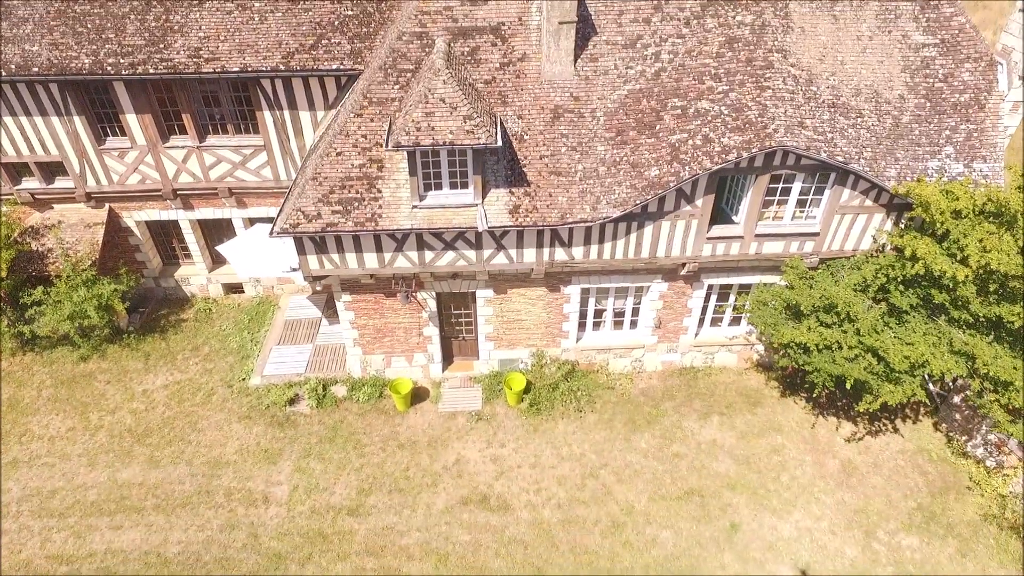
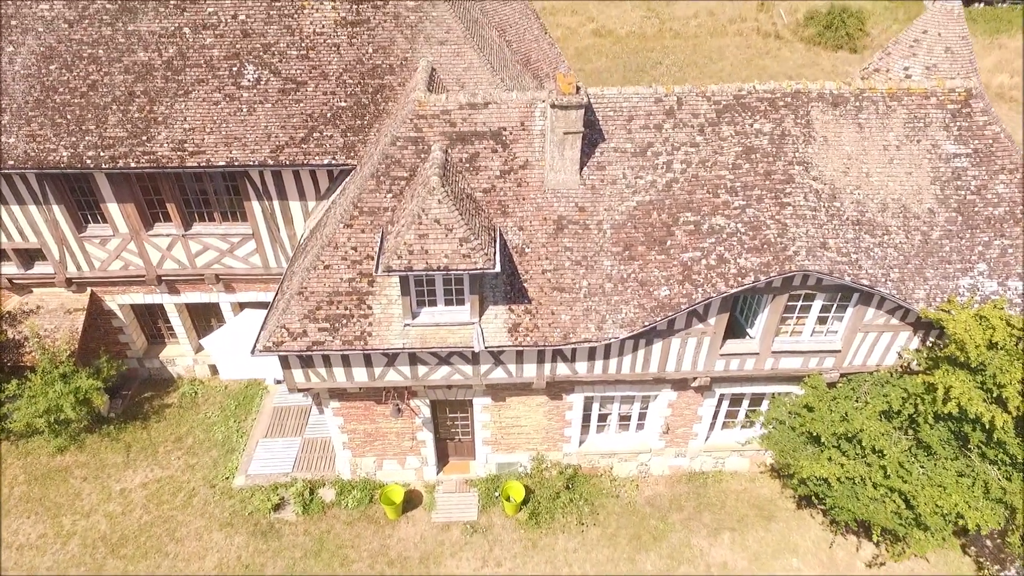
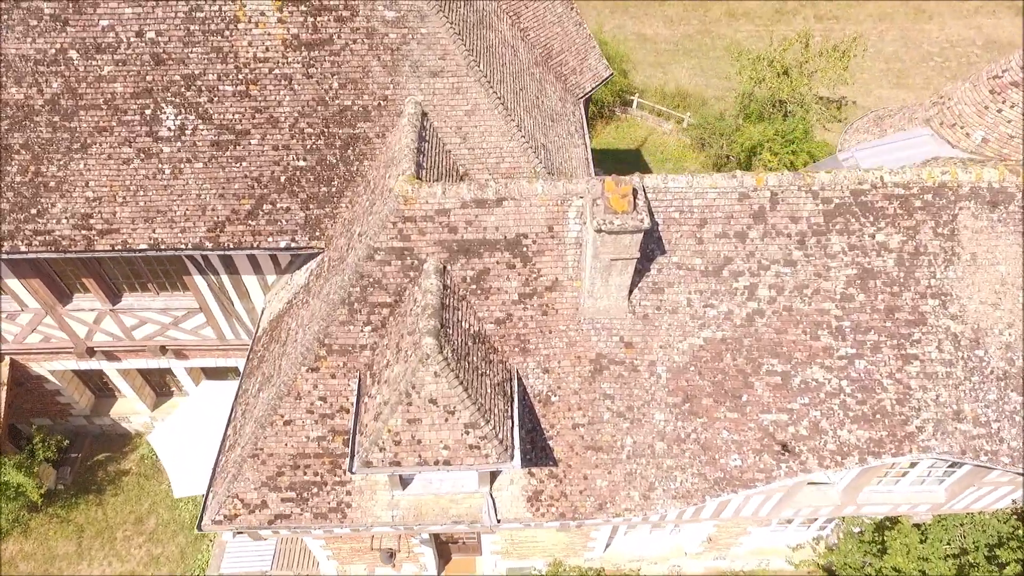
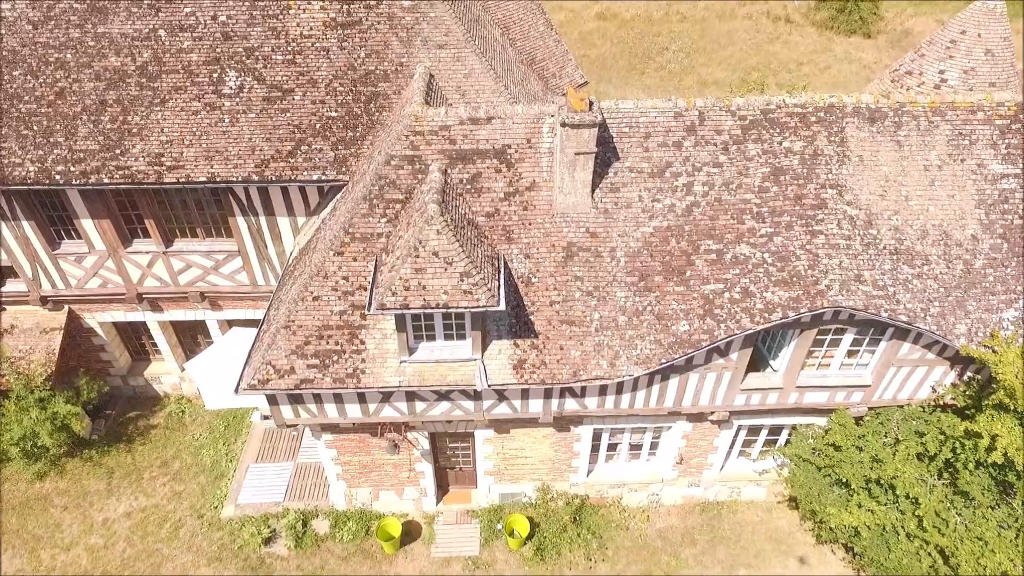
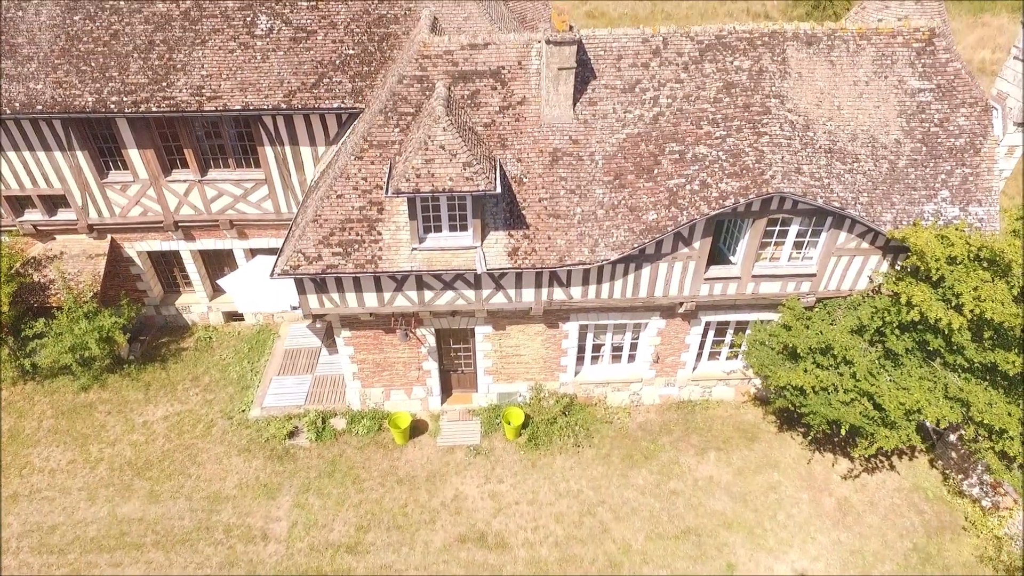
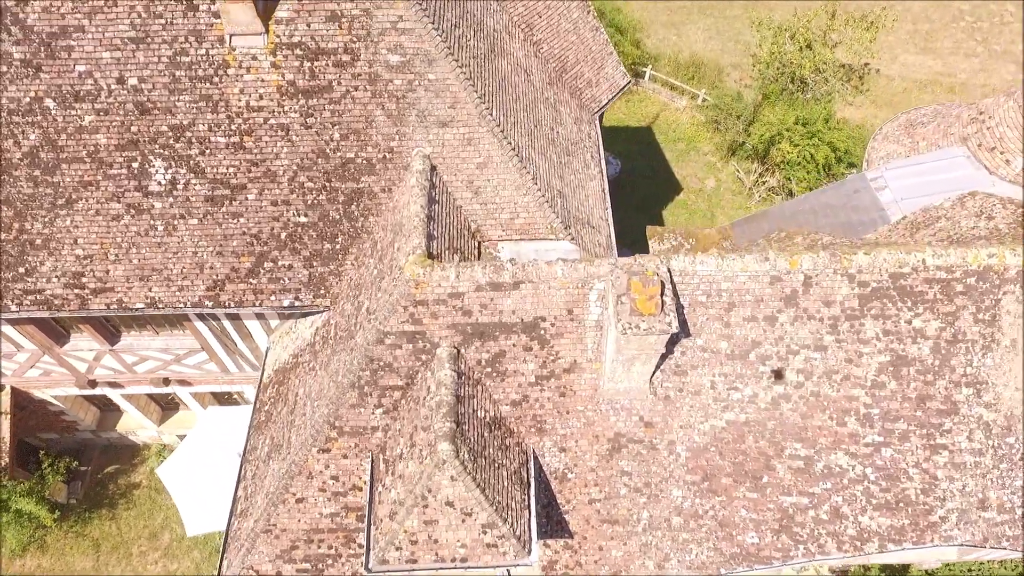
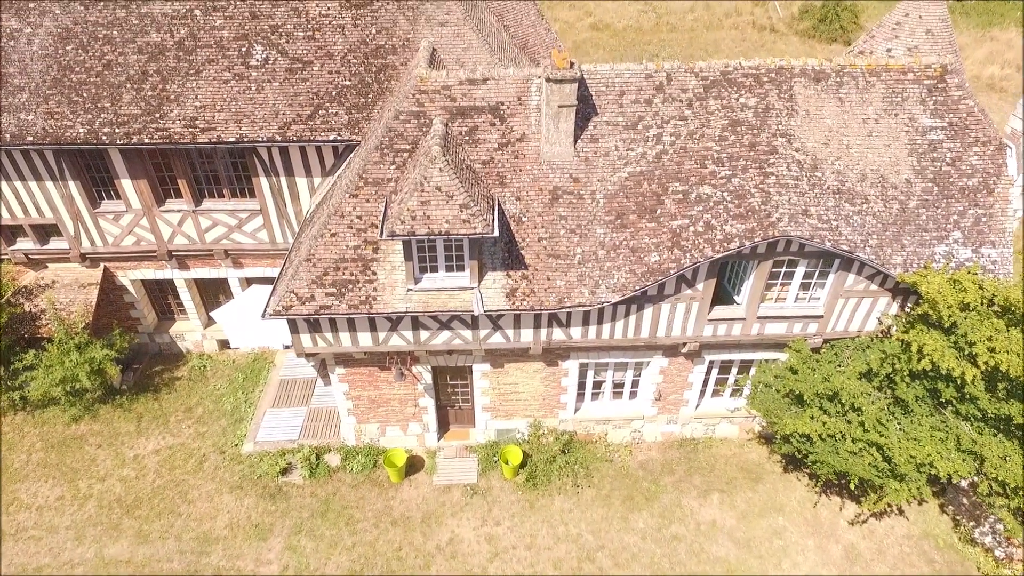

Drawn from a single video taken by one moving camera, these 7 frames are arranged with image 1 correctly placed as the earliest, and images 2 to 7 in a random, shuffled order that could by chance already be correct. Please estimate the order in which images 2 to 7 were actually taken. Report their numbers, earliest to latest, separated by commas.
5, 7, 2, 4, 3, 6
